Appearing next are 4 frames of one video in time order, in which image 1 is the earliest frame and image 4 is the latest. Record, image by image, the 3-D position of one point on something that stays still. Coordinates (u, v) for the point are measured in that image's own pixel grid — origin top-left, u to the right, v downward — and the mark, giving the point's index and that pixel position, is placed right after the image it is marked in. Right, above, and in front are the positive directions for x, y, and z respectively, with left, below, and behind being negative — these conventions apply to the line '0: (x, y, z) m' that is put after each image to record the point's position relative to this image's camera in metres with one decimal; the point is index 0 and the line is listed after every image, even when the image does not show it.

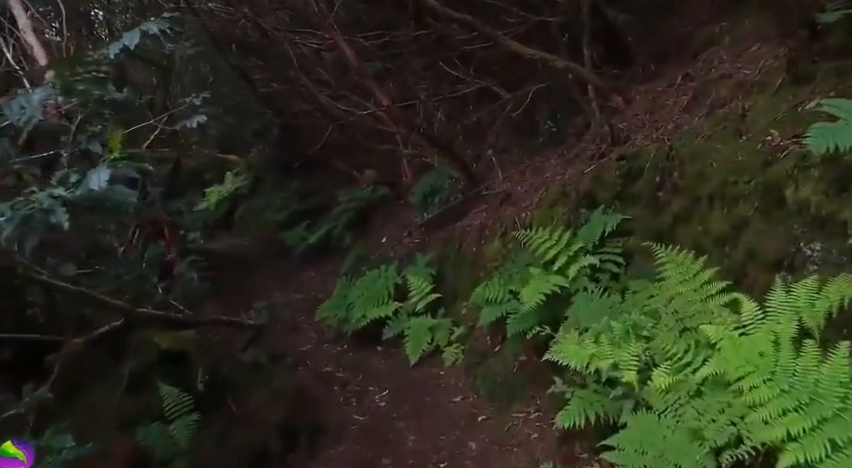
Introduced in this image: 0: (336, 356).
0: (-1.0, -1.4, +8.6) m
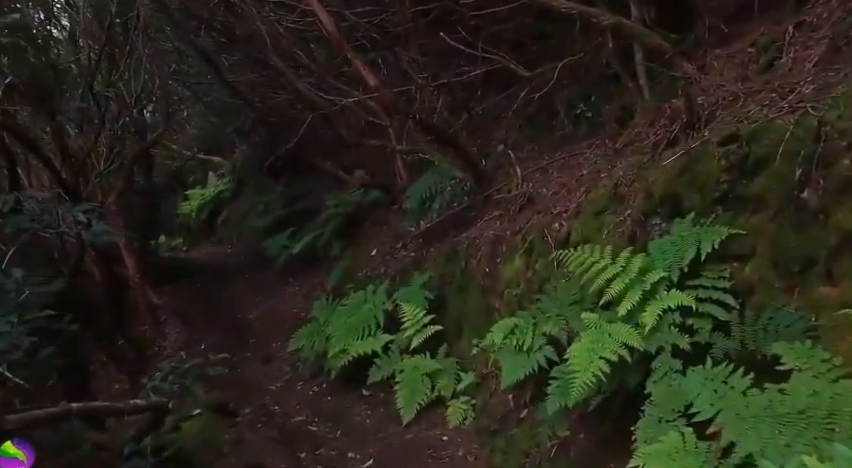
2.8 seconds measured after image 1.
0: (-1.1, -1.6, +6.8) m
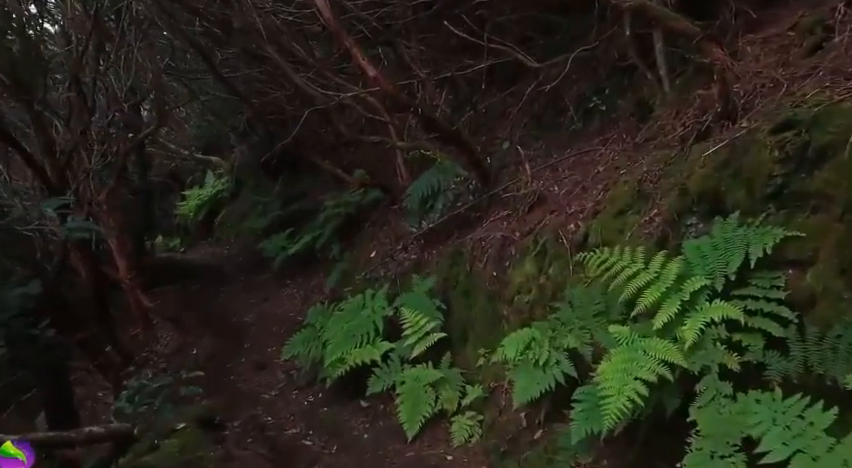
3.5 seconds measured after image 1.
0: (-1.0, -1.6, +6.4) m
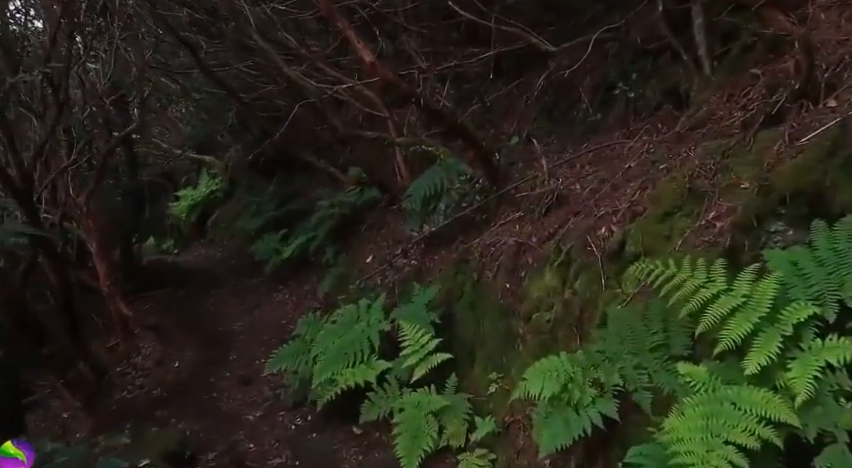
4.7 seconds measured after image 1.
0: (-1.0, -1.6, +5.7) m
